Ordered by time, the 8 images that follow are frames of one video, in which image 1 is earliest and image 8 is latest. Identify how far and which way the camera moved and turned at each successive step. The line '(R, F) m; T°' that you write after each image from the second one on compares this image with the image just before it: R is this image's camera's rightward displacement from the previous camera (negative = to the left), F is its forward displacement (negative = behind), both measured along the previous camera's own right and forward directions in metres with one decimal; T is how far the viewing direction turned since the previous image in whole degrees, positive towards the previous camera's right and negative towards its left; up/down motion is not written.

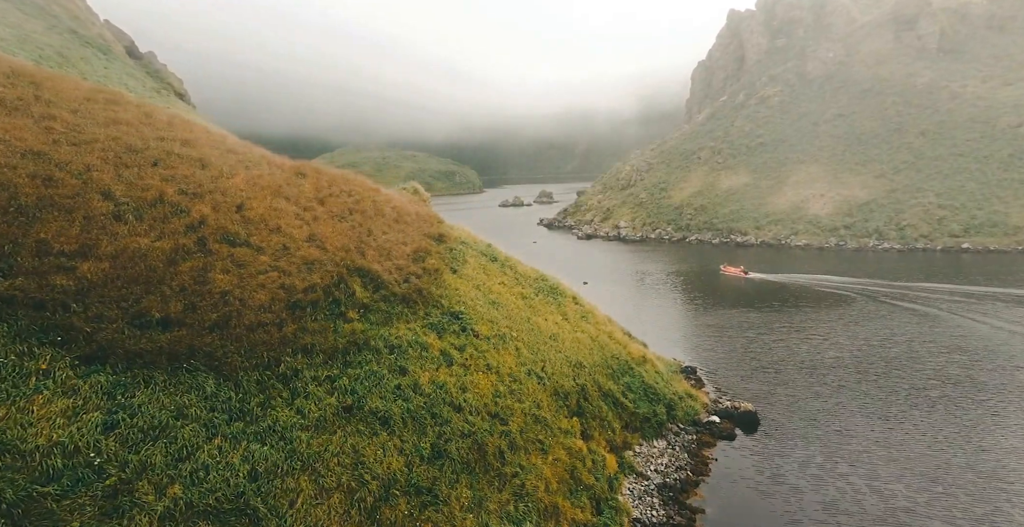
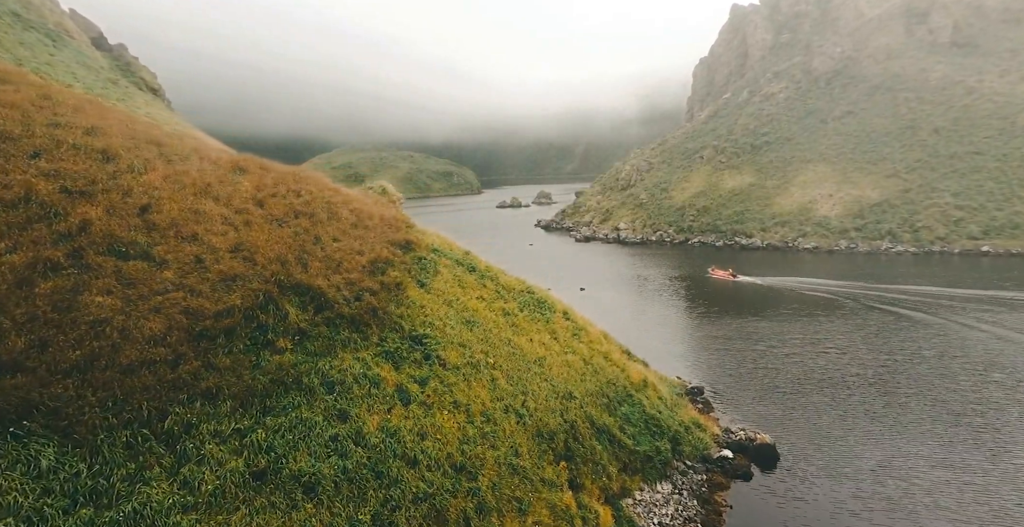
(+1.0, +4.0) m; 0°
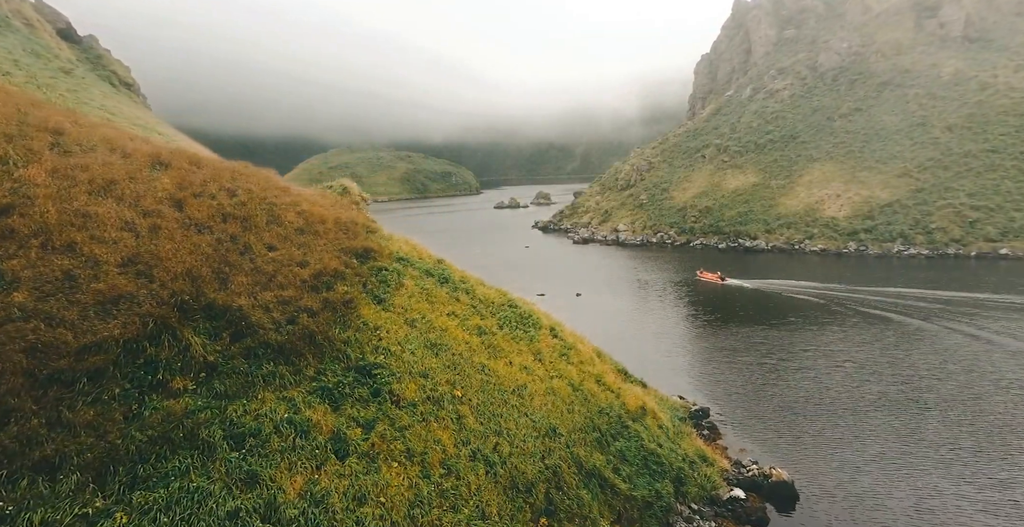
(+1.0, +3.6) m; 0°
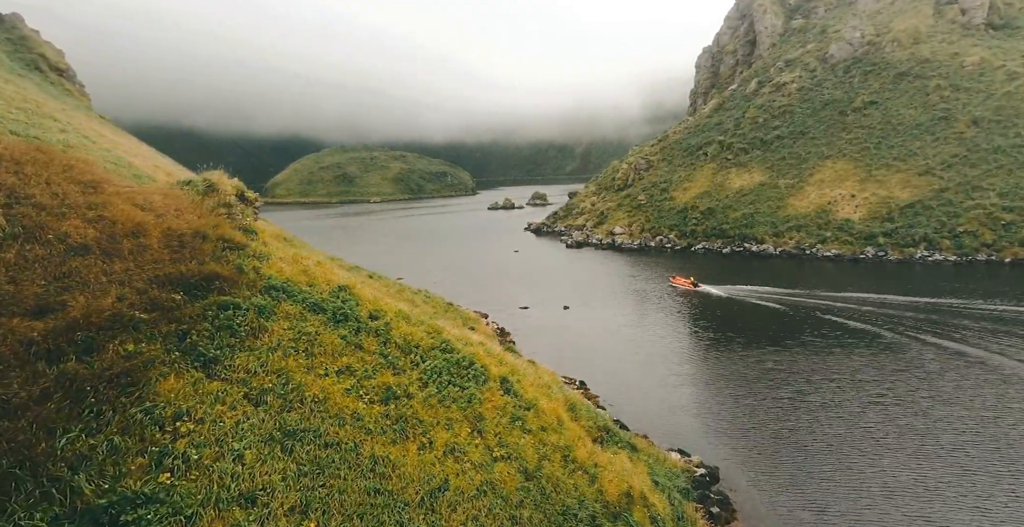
(+2.2, +7.3) m; 0°
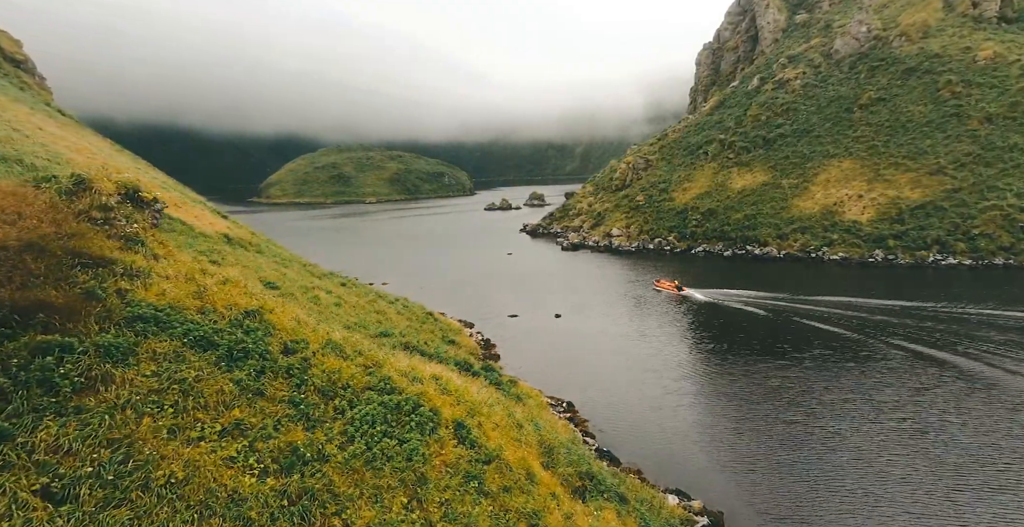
(+1.2, +3.7) m; 0°
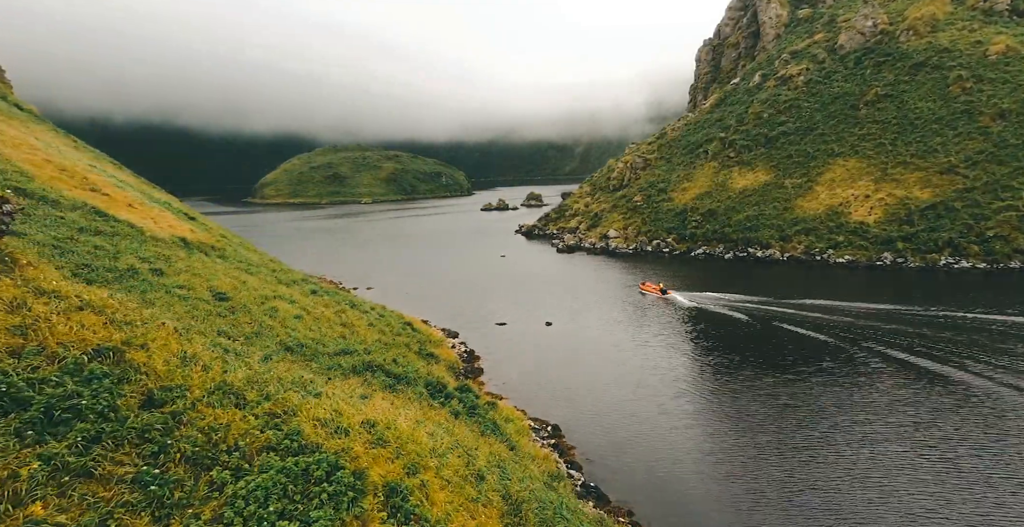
(+1.2, +3.4) m; 0°
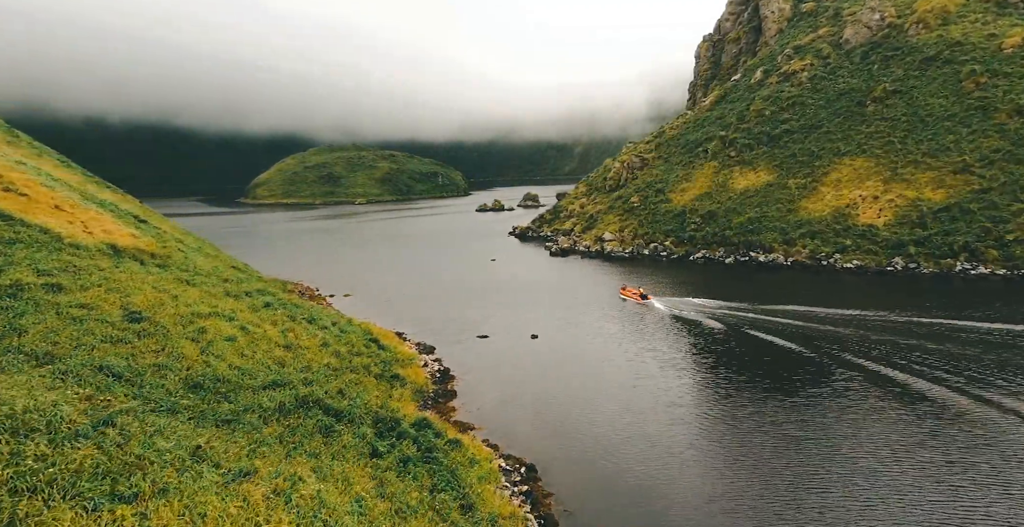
(+1.5, +4.3) m; 0°
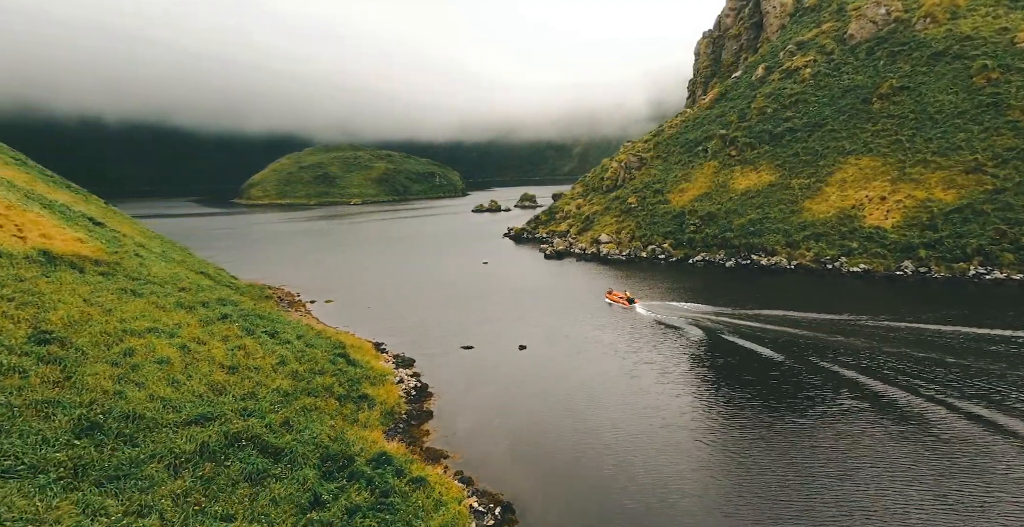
(+1.1, +3.2) m; 0°
